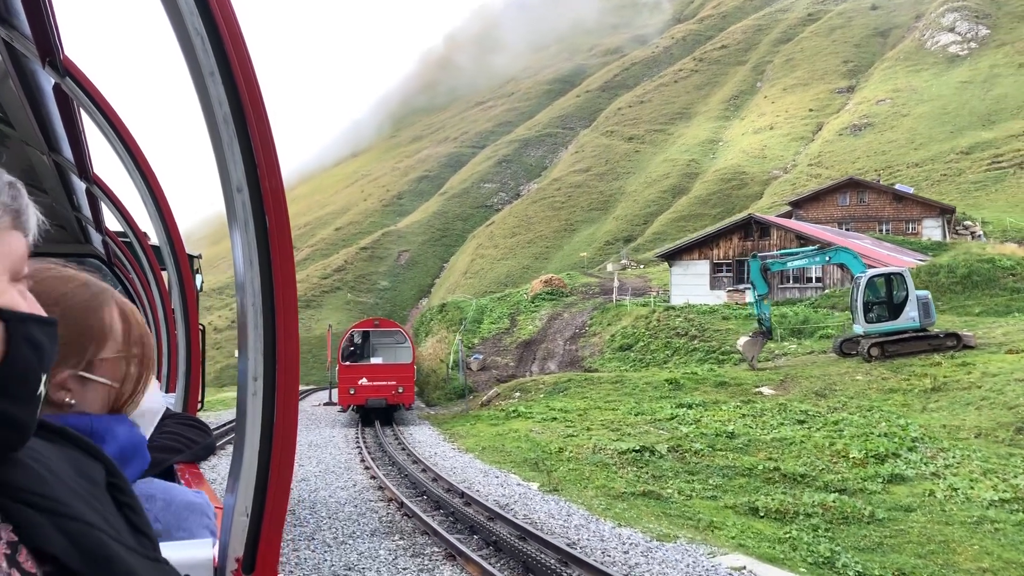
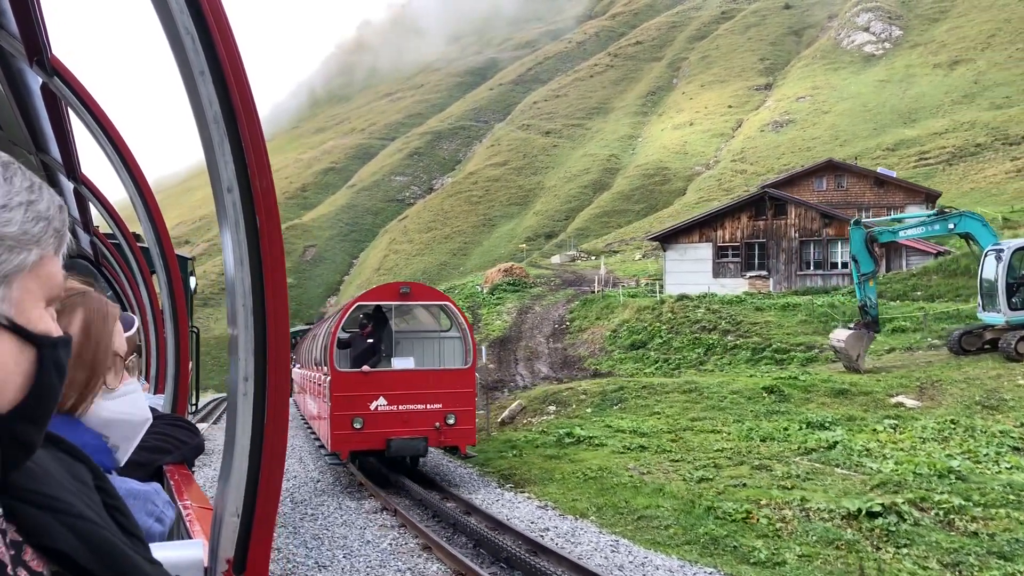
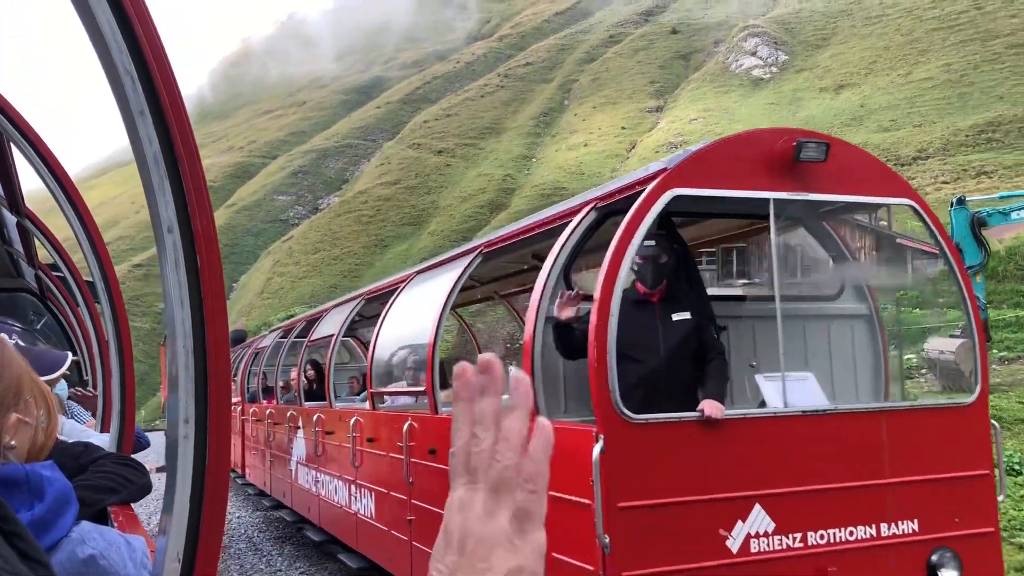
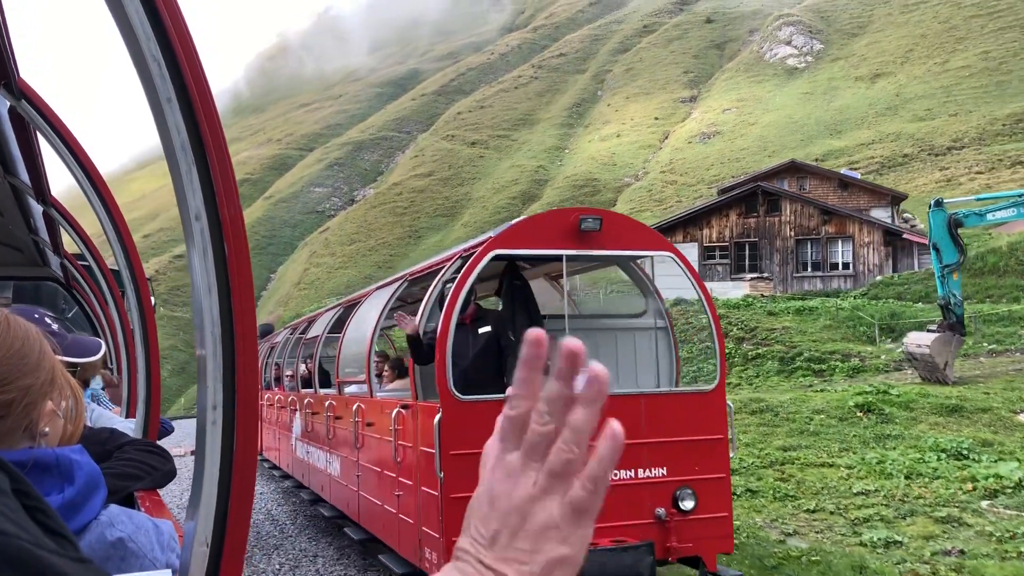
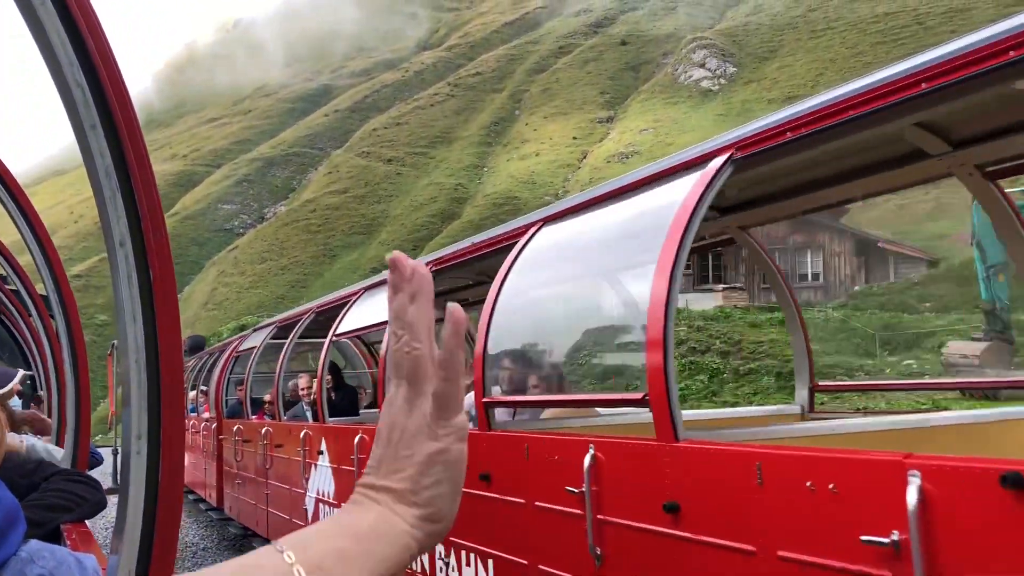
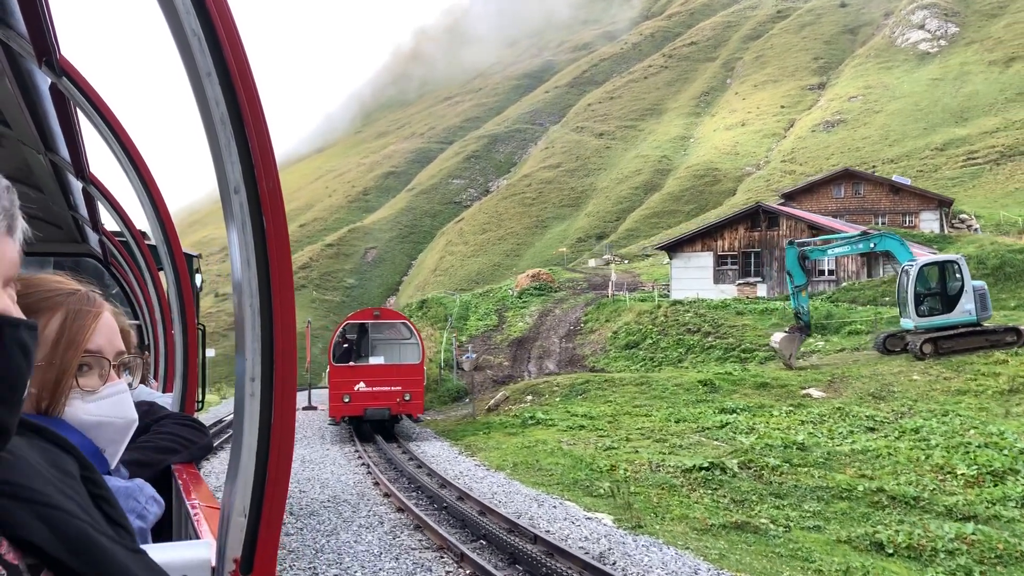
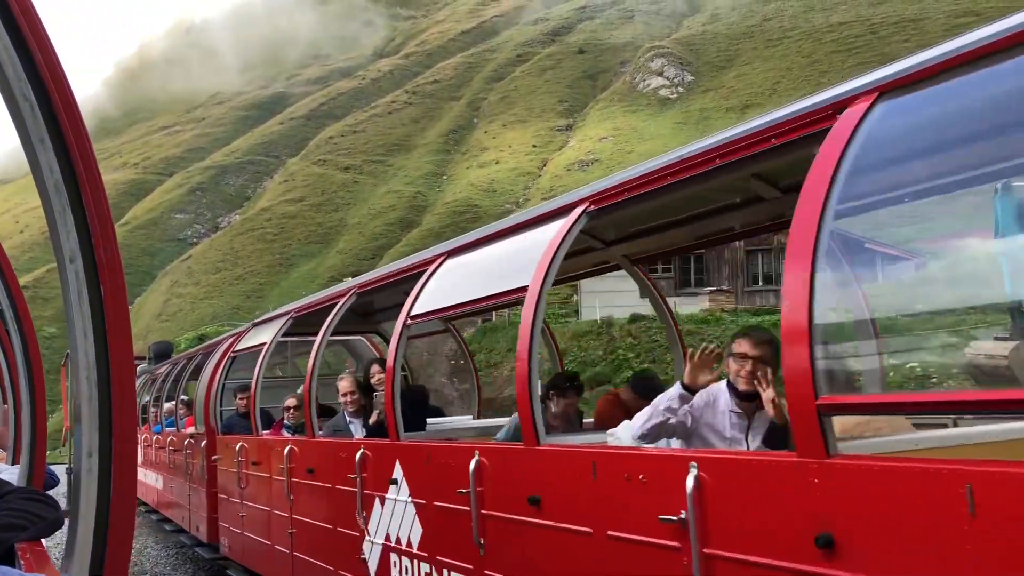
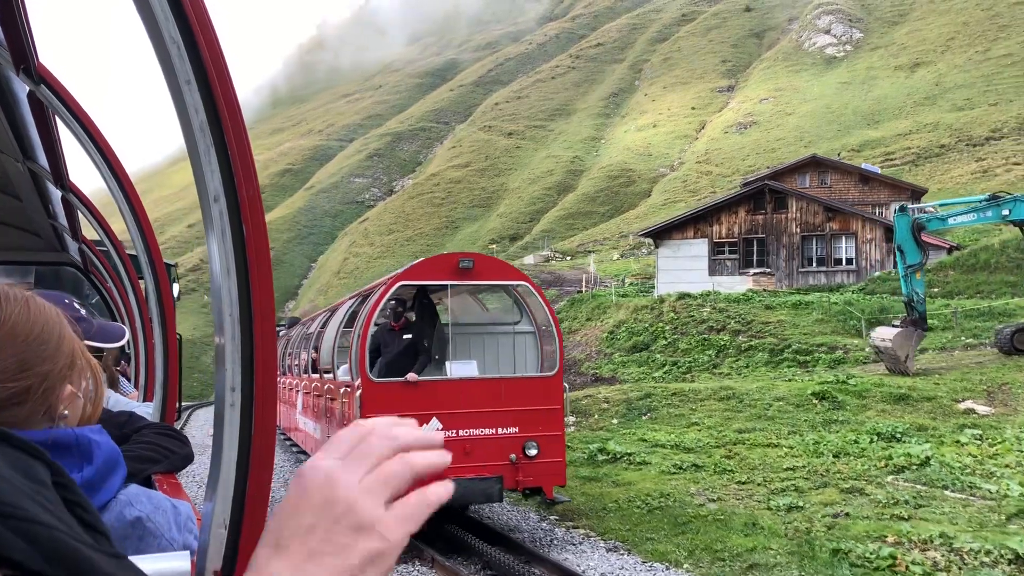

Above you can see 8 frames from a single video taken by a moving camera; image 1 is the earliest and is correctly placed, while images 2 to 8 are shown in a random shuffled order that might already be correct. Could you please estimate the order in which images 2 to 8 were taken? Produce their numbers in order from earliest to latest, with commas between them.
6, 2, 8, 4, 3, 5, 7
